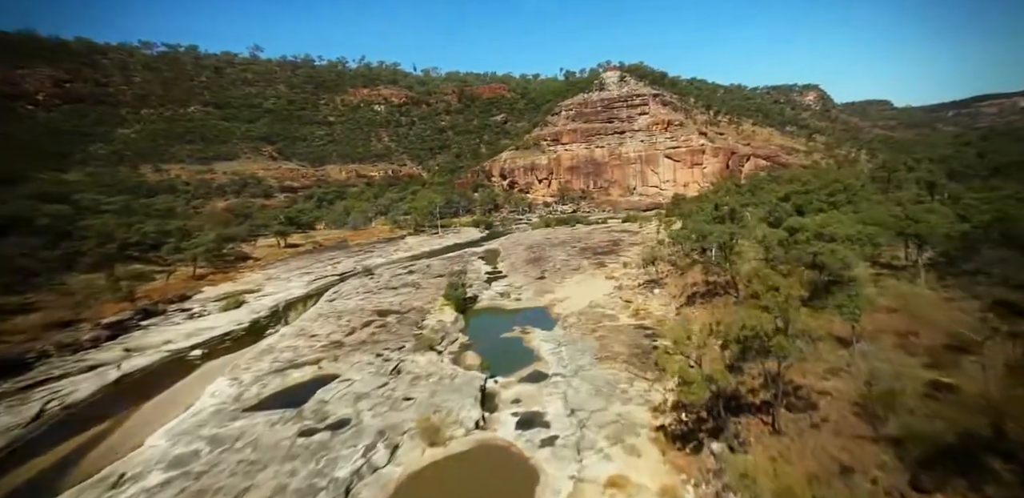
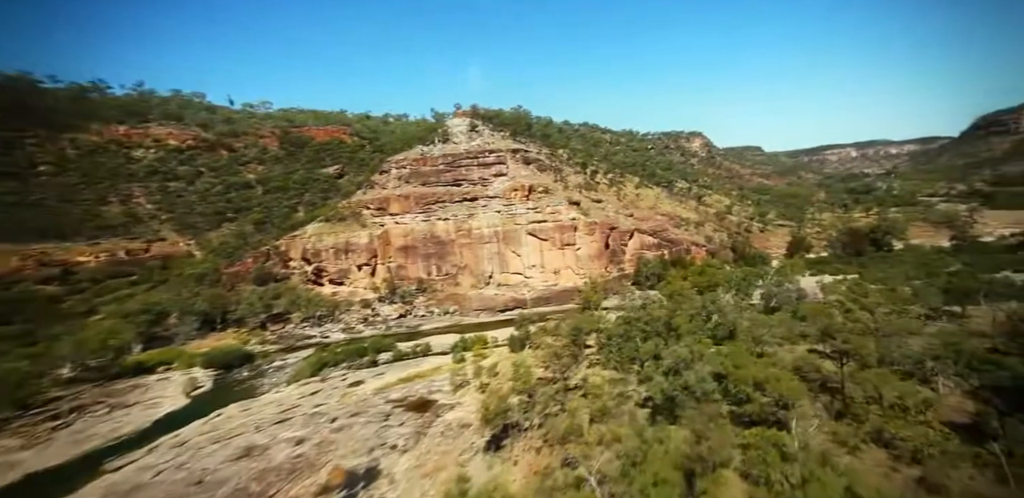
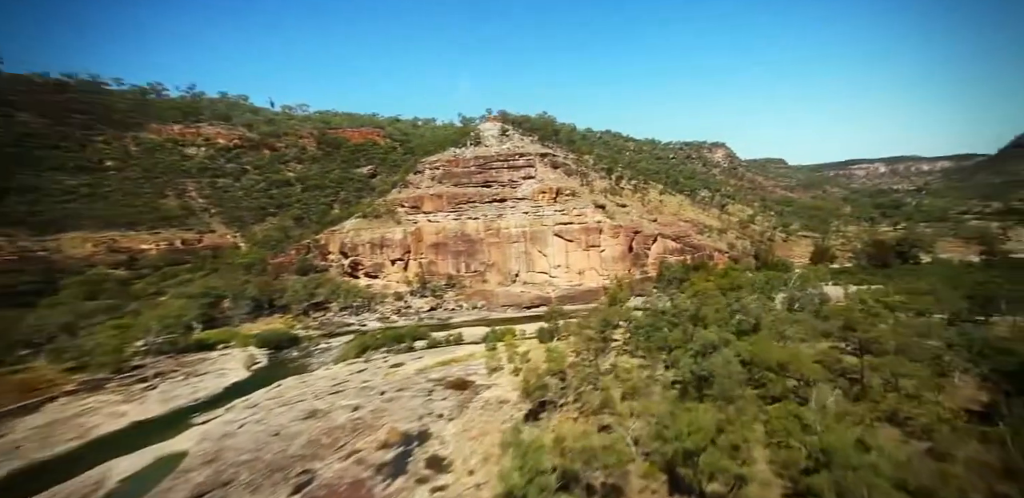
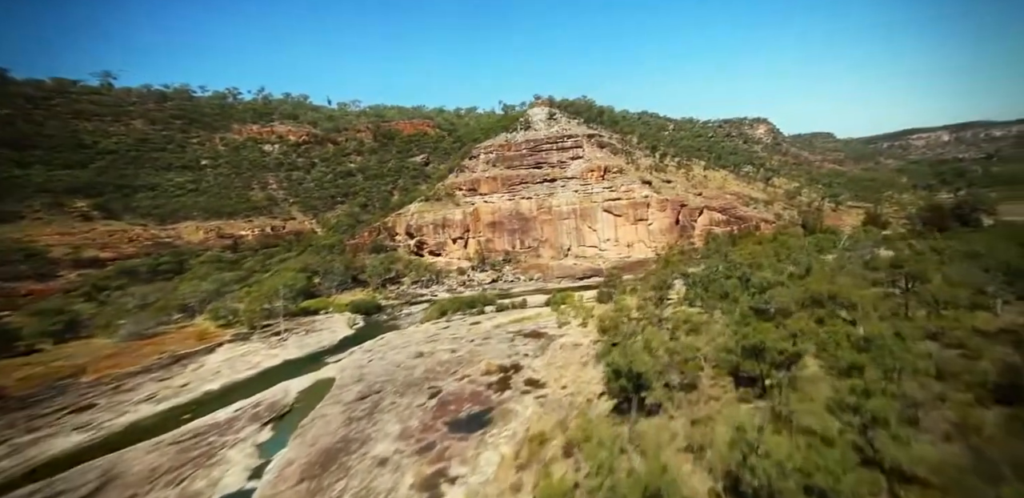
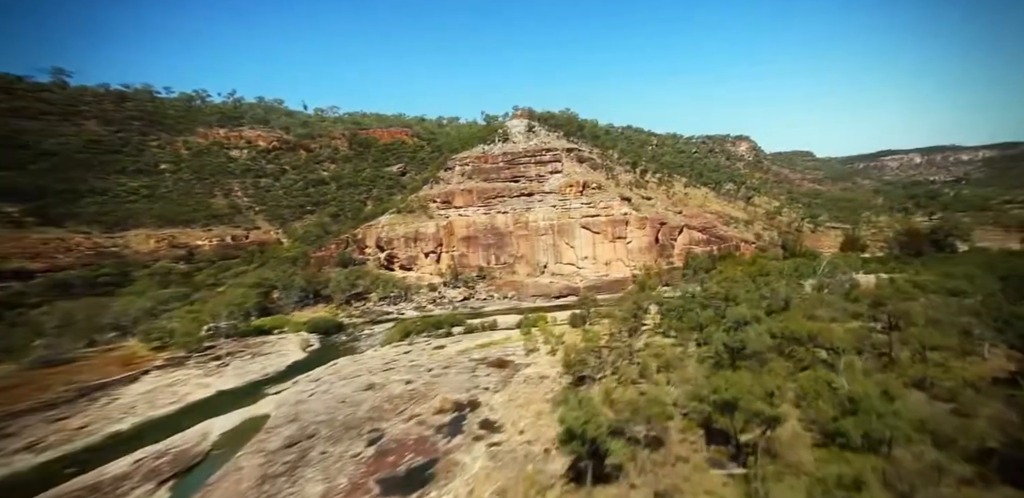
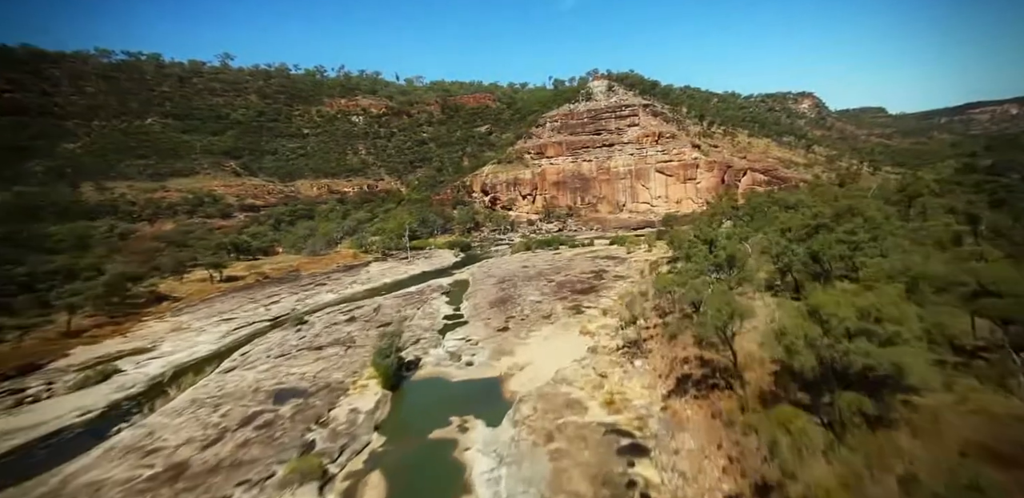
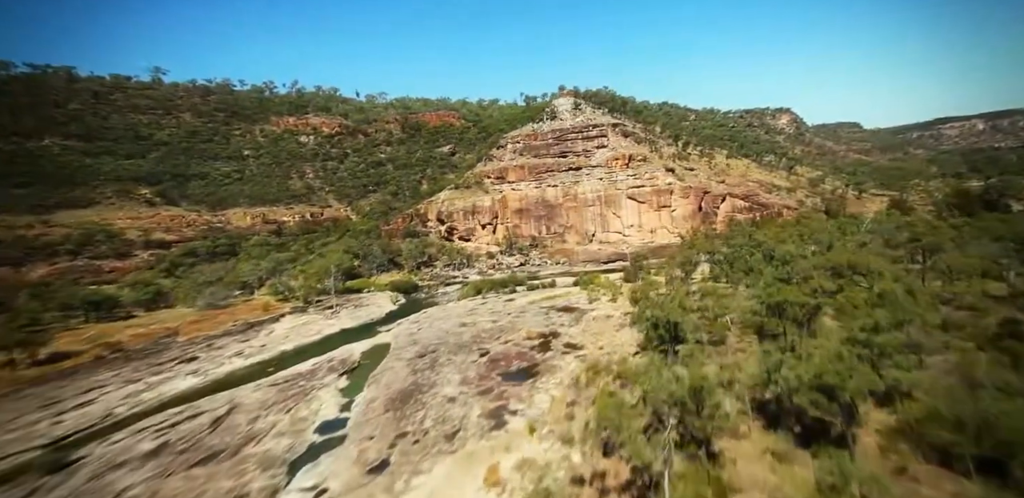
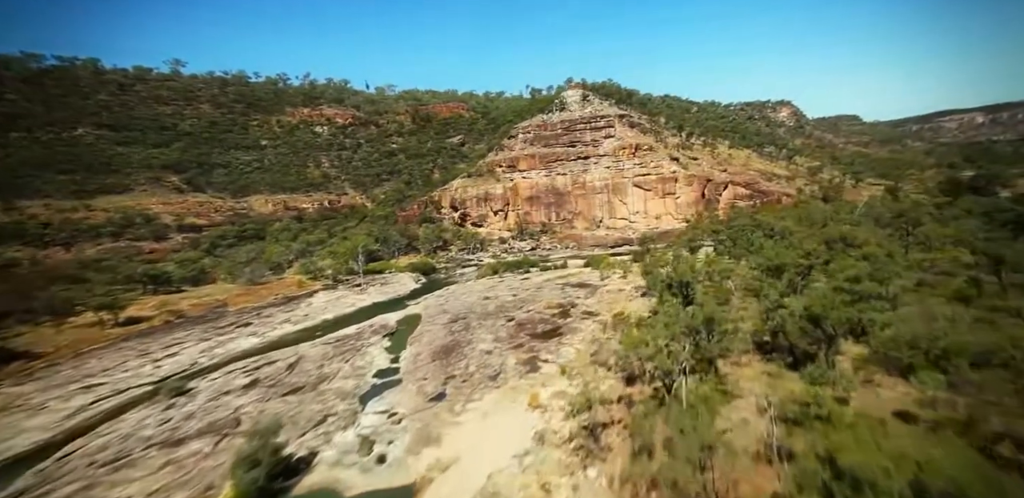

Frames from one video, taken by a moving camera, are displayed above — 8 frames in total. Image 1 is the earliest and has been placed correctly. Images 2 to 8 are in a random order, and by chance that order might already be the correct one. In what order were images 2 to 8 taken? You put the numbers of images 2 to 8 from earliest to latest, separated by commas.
6, 8, 7, 4, 5, 3, 2
